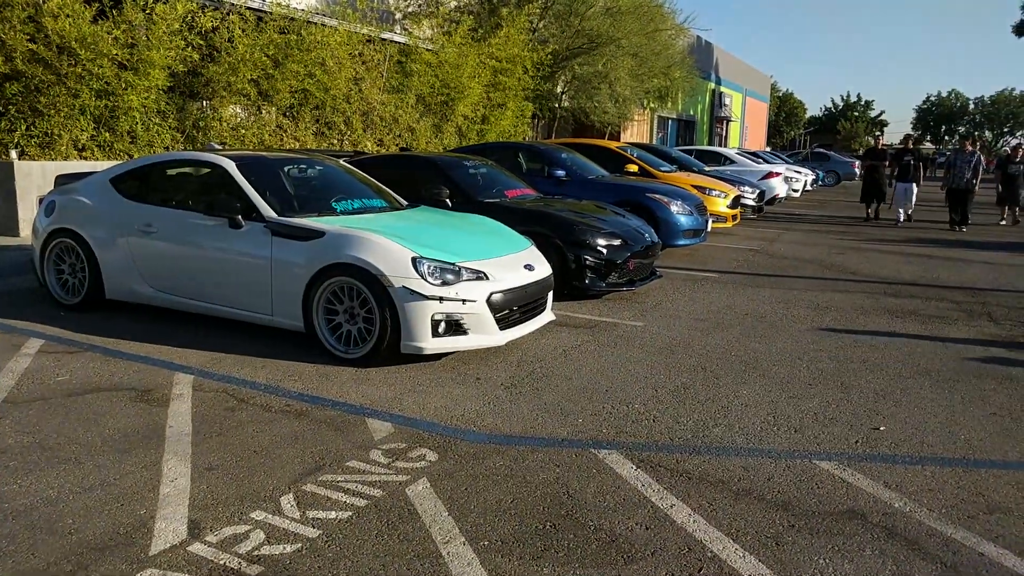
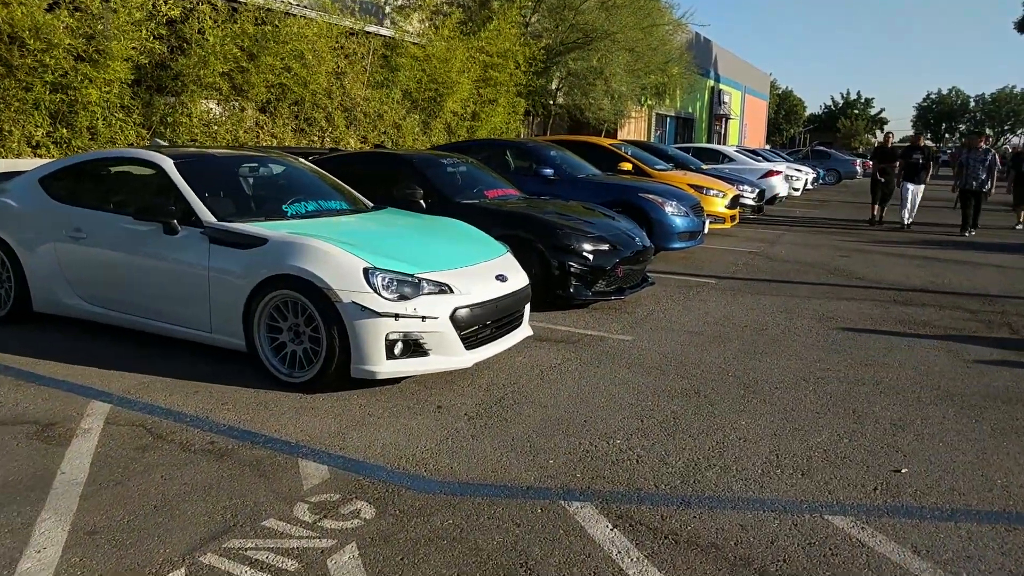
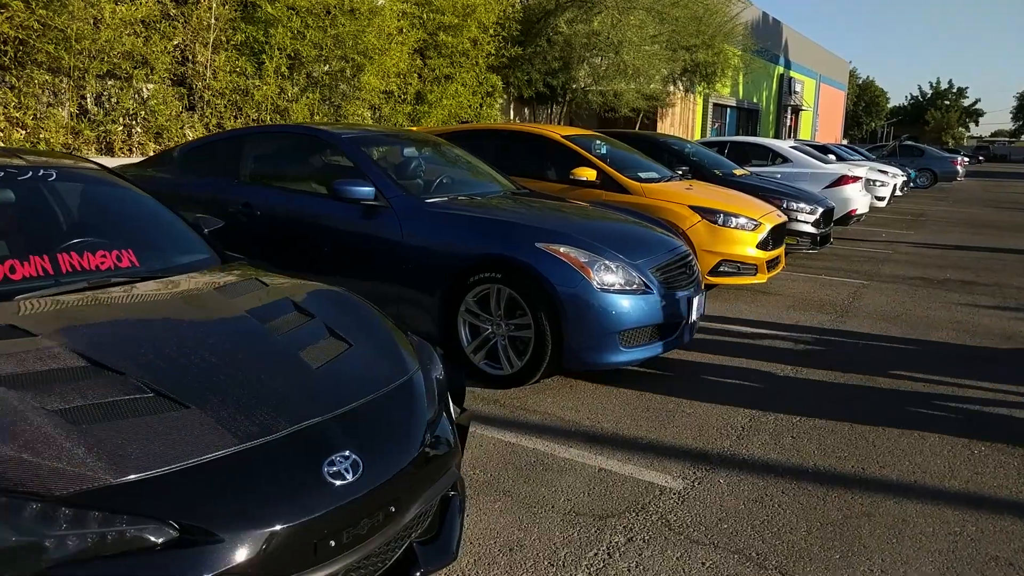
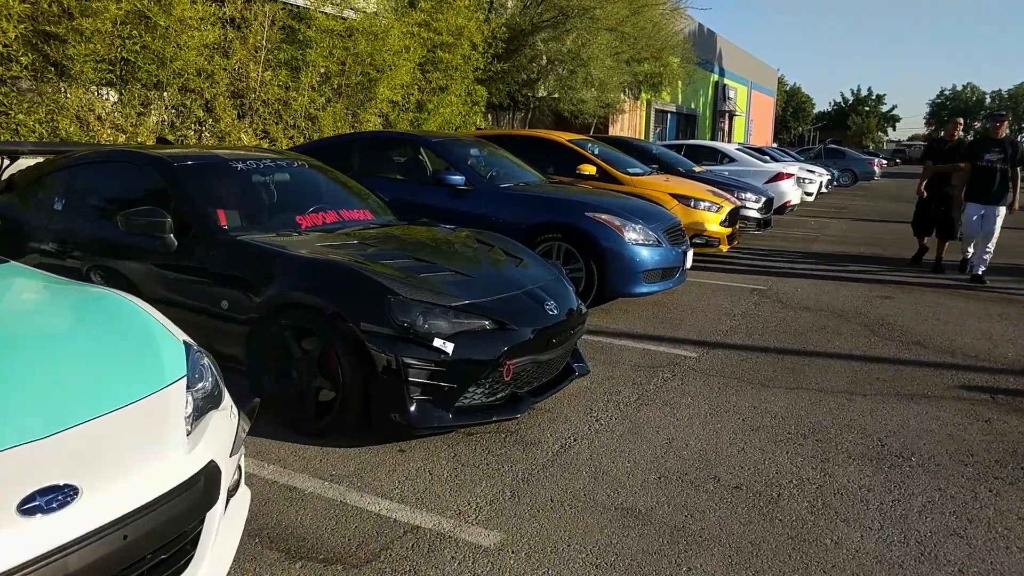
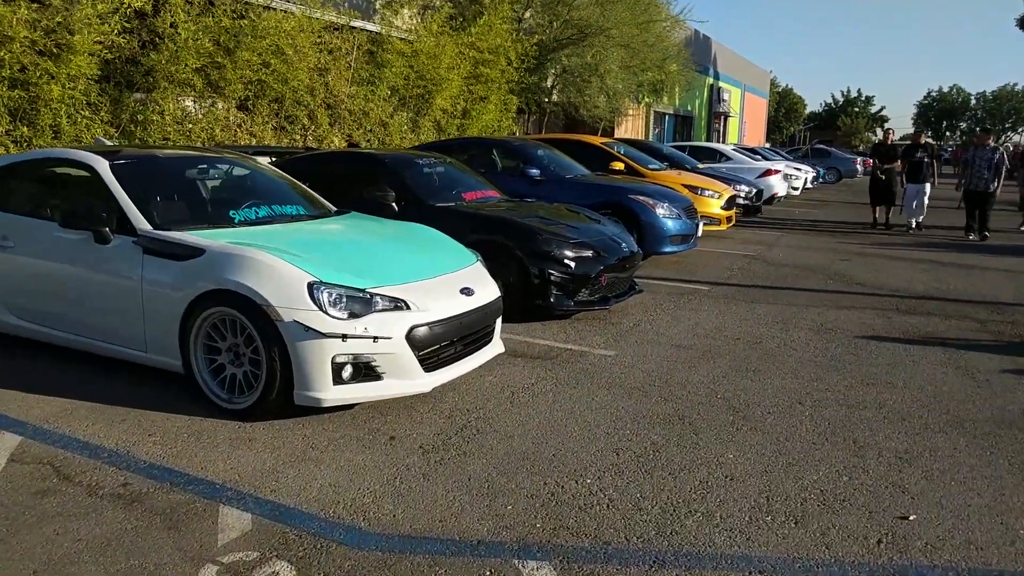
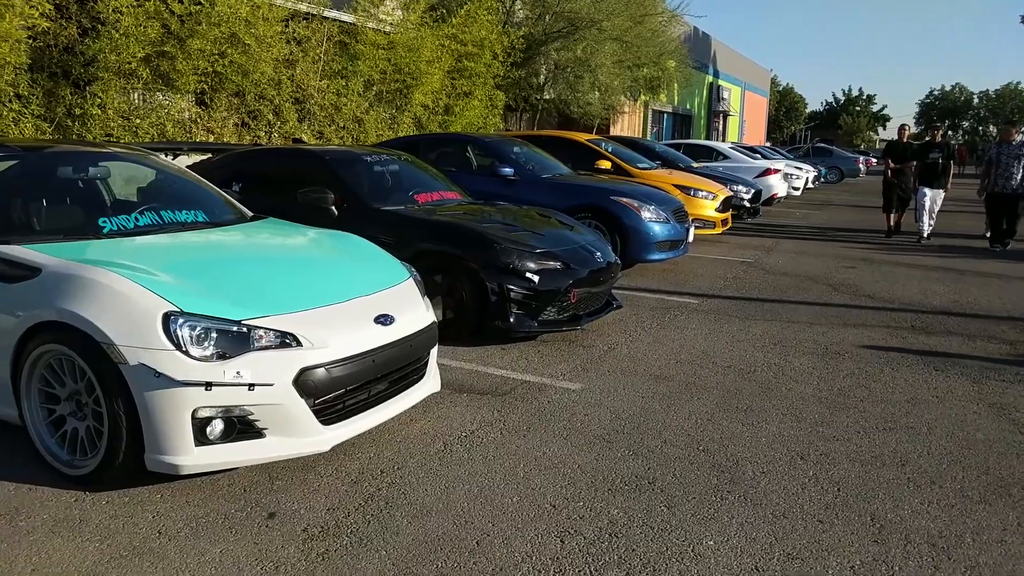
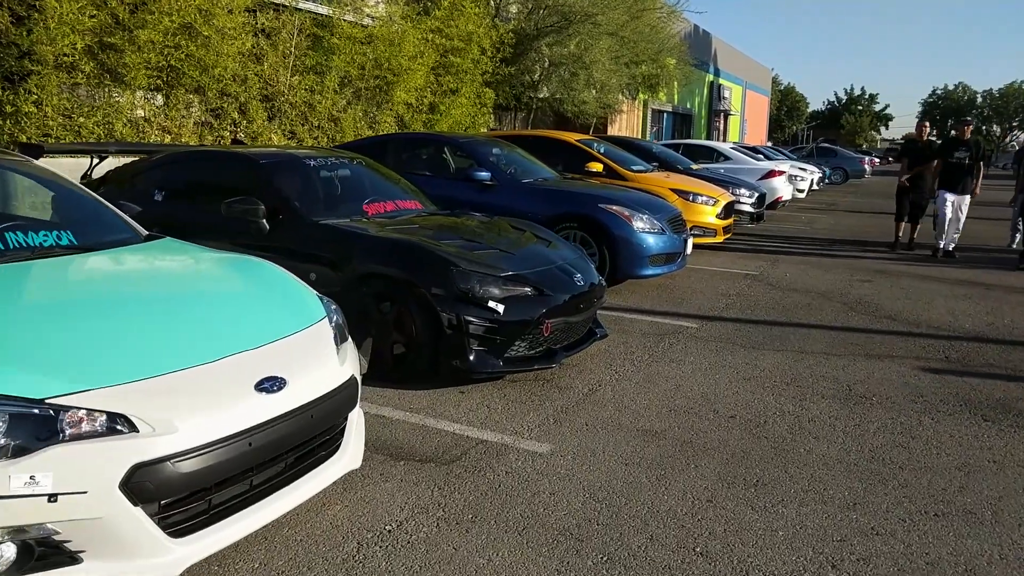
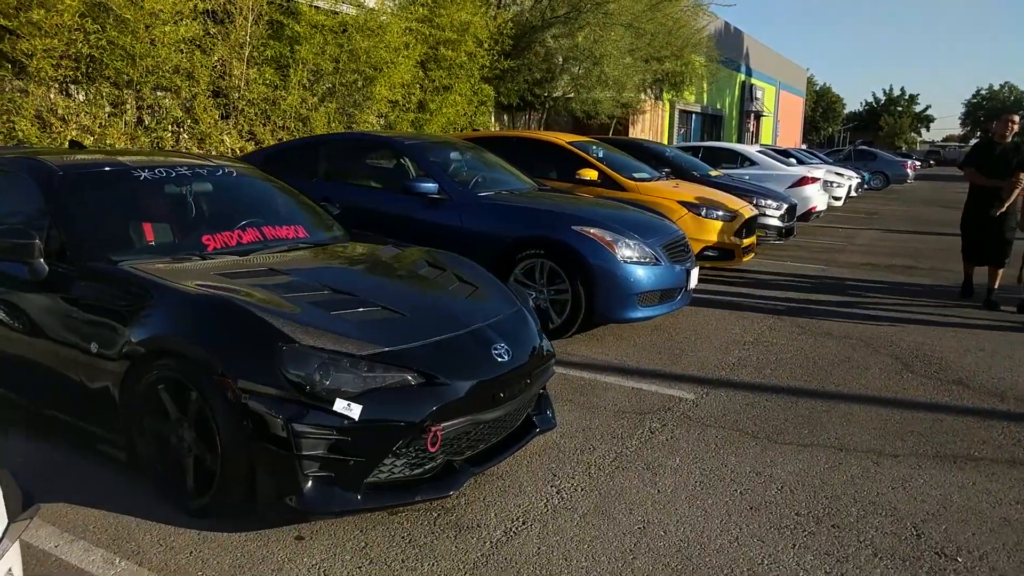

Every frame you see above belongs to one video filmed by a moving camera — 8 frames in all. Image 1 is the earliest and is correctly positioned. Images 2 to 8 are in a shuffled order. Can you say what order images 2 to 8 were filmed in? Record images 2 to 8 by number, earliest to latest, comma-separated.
2, 5, 6, 7, 4, 8, 3
